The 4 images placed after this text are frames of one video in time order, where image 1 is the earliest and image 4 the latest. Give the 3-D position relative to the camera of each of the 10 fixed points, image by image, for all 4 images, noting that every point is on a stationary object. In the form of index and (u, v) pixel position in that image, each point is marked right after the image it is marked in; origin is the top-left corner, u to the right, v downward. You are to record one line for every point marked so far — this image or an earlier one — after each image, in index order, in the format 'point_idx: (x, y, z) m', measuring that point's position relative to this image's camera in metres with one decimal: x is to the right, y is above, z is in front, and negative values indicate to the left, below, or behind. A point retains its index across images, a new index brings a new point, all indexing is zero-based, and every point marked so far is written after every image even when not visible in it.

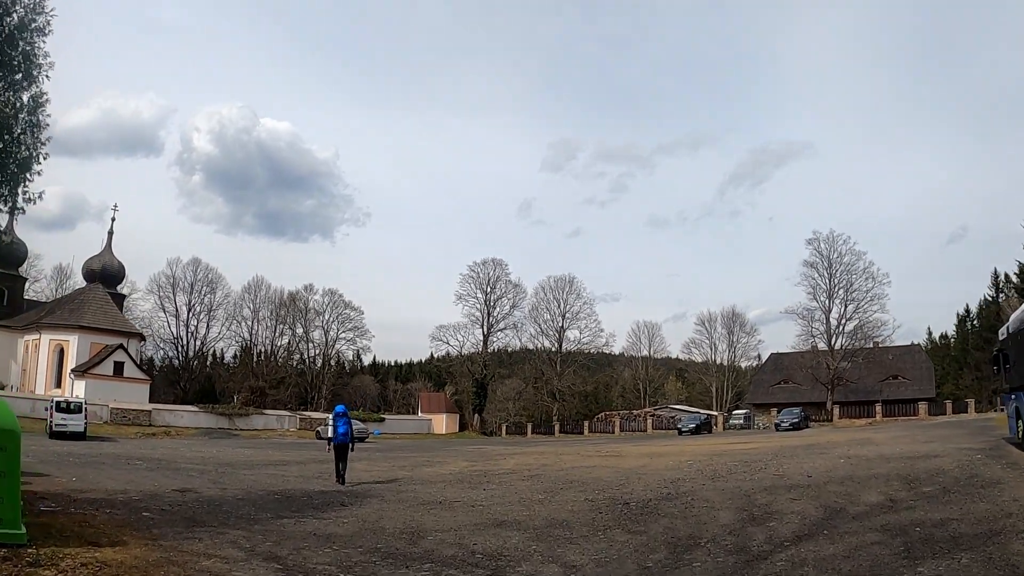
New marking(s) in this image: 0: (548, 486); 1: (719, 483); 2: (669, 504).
0: (+0.8, -4.2, +16.5) m
1: (+4.5, -4.2, +17.0) m
2: (+2.7, -3.7, +13.4) m
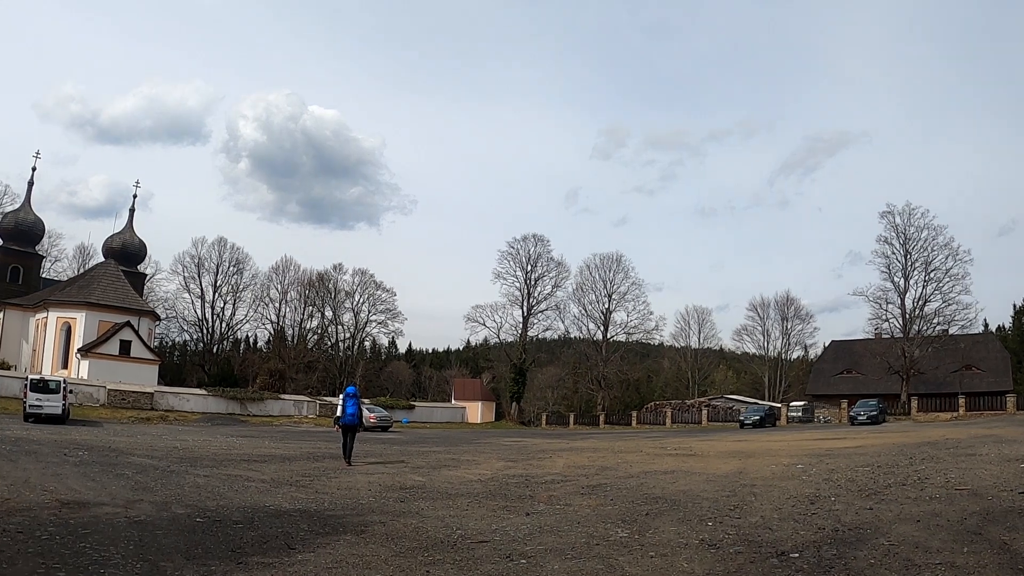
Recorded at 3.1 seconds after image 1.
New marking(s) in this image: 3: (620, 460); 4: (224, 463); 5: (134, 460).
0: (+1.5, -3.0, +10.6) m
1: (+5.3, -3.0, +11.0) m
2: (+3.3, -2.5, +7.4) m
3: (+2.7, -4.3, +19.6) m
4: (-6.5, -4.0, +17.9) m
5: (-8.7, -4.0, +18.3) m
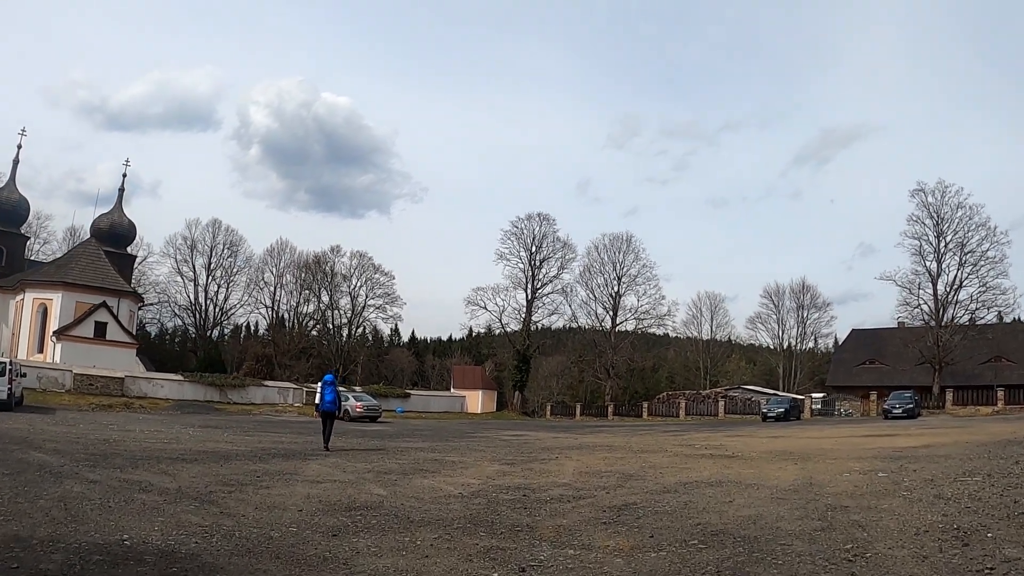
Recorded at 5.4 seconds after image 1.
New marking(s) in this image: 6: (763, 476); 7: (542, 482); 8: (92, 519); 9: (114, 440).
0: (+1.4, -2.3, +6.6) m
1: (+5.2, -2.3, +6.9) m
2: (+3.2, -1.9, +3.3) m
3: (+2.7, -3.4, +15.5) m
4: (-6.6, -3.1, +13.9) m
5: (-8.7, -3.1, +14.3) m
6: (+4.3, -3.2, +13.7) m
7: (+0.4, -2.9, +12.0) m
8: (-4.7, -2.5, +8.8) m
9: (-9.8, -3.7, +19.4) m
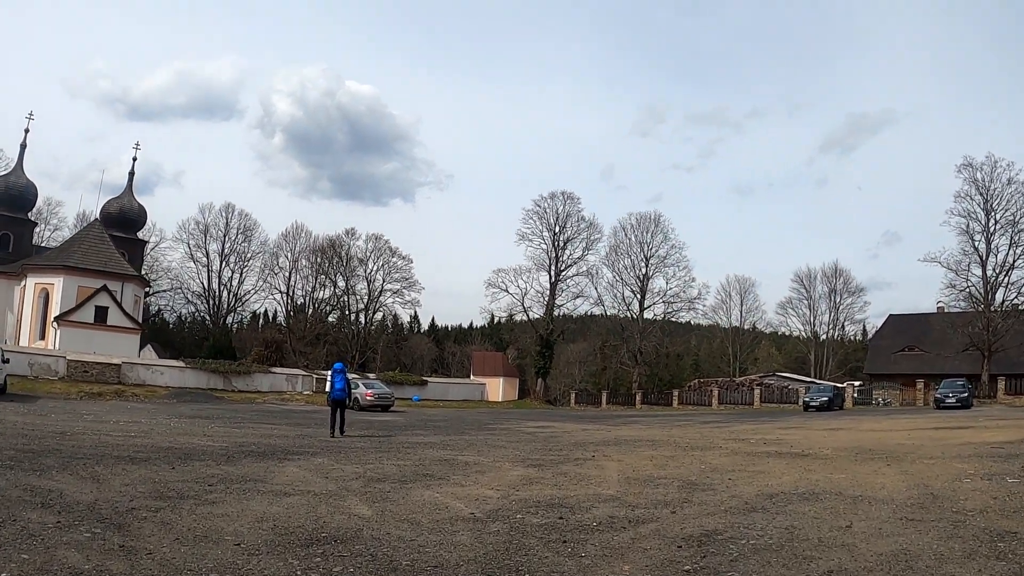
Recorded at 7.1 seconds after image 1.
0: (+1.6, -1.8, +3.6) m
1: (+5.4, -1.8, +3.8) m
2: (+3.3, -1.4, +0.3) m
3: (+3.1, -2.8, +12.5) m
4: (-6.2, -2.5, +11.1) m
5: (-8.4, -2.5, +11.6) m
6: (+4.7, -2.6, +10.6) m
7: (+0.8, -2.4, +9.1) m
8: (-4.4, -2.0, +5.9) m
9: (-9.3, -3.1, +16.7) m
